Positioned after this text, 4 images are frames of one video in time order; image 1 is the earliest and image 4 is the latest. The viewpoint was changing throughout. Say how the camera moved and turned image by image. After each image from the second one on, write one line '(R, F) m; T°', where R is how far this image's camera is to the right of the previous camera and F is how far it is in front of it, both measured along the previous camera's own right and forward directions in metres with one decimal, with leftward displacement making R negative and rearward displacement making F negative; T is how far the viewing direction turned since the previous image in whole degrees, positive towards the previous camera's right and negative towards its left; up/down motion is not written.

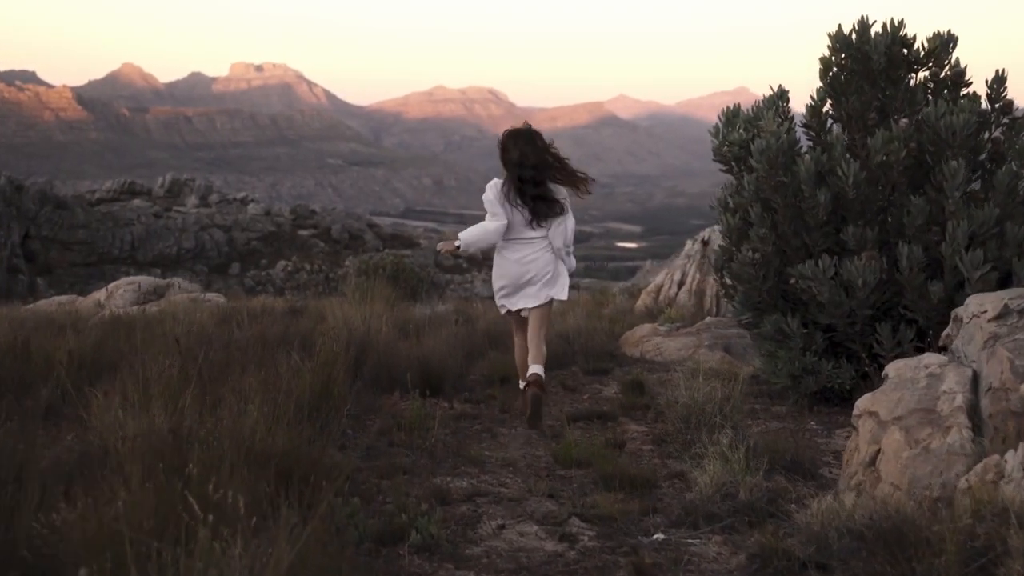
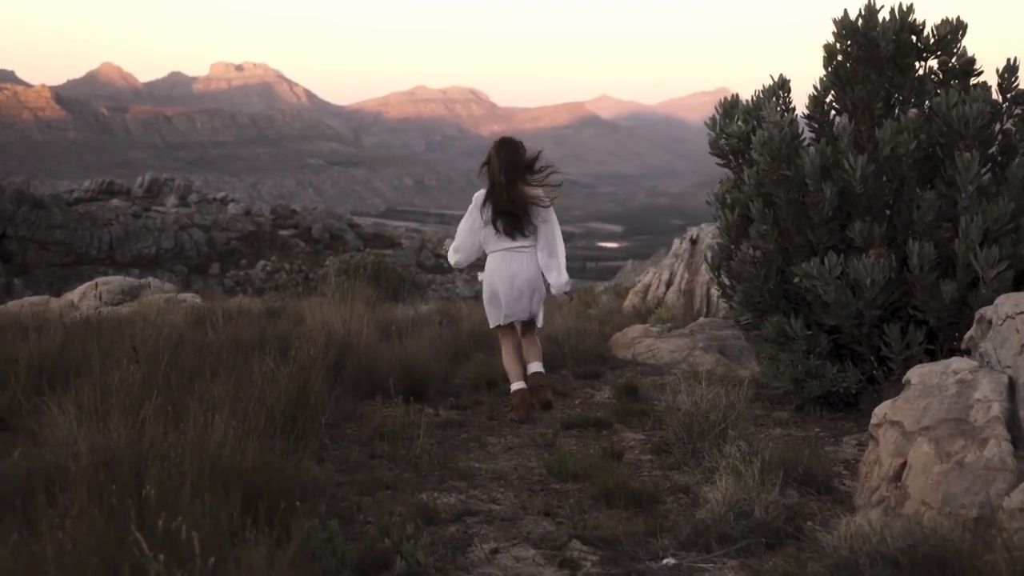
(0.0, +0.4) m; +1°
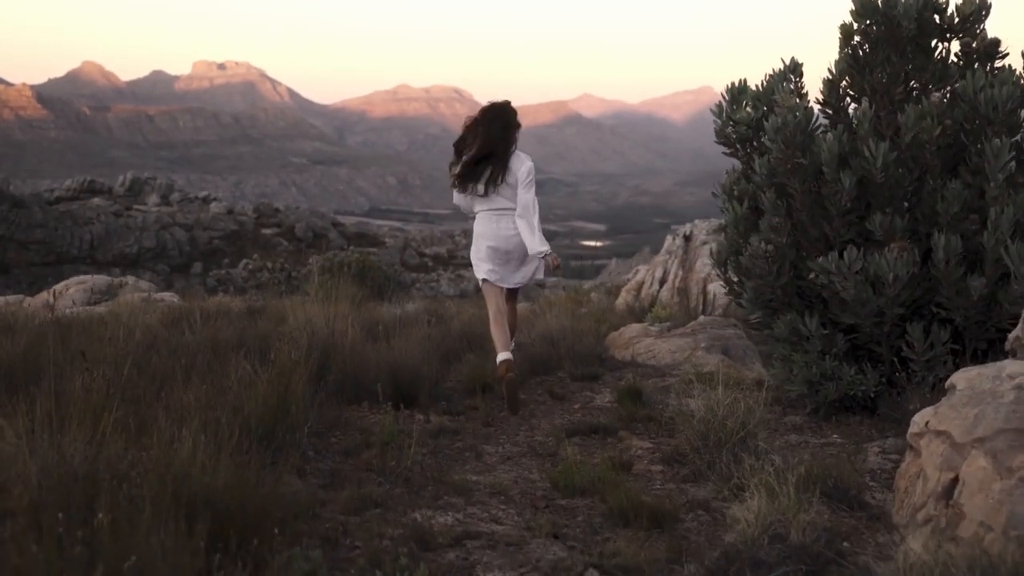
(-0.1, +0.4) m; +1°
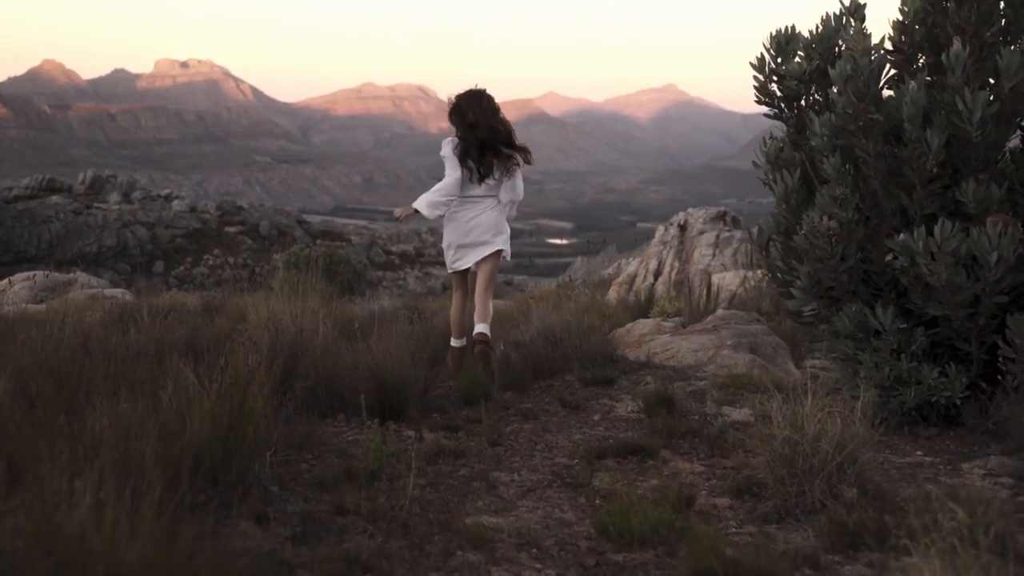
(-0.2, +1.1) m; +2°
